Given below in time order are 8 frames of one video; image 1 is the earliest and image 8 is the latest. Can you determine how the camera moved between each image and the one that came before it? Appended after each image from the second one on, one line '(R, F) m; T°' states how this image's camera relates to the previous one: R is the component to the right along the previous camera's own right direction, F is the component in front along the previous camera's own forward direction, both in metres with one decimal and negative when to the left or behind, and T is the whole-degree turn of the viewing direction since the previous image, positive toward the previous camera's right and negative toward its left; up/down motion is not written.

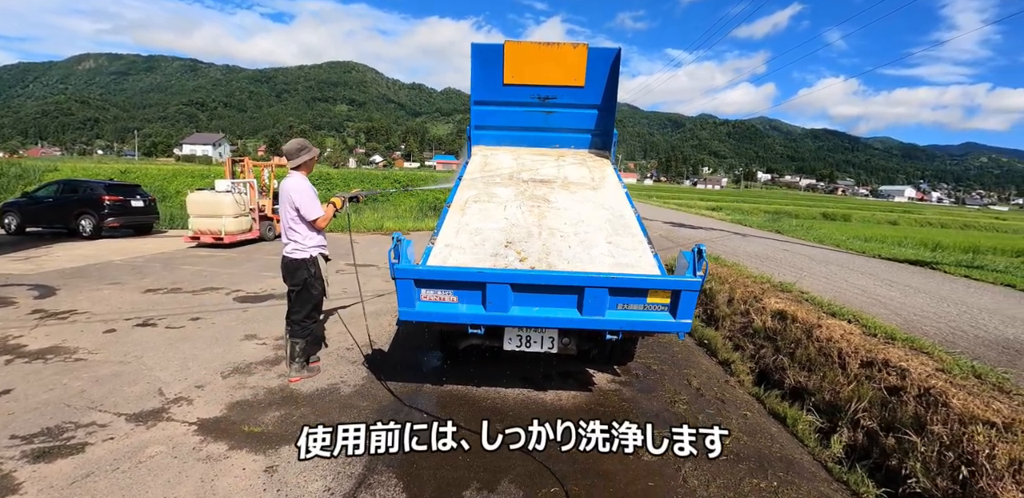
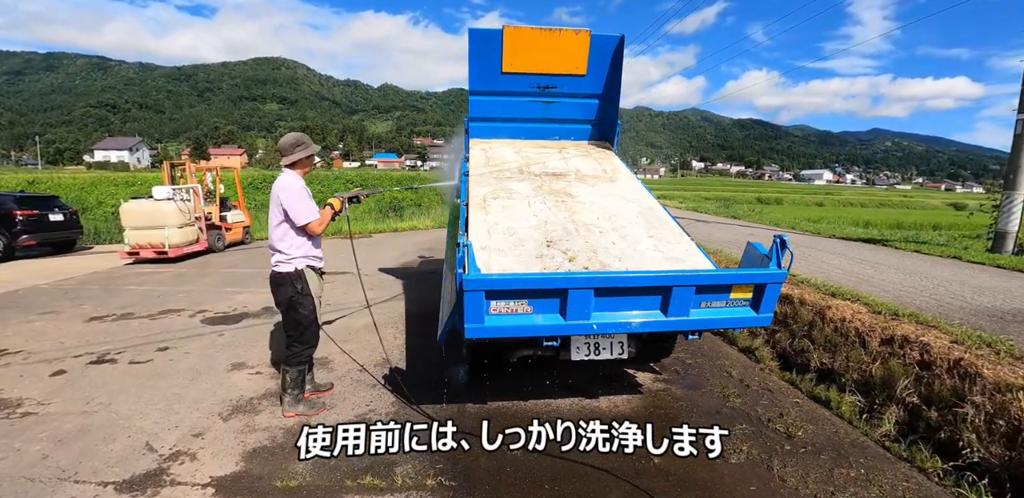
(-0.6, +0.3) m; +6°
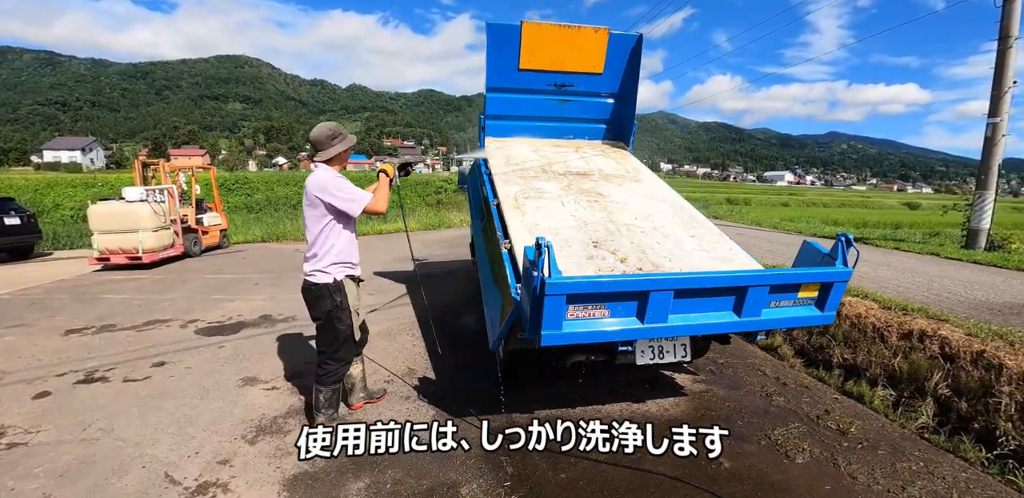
(-0.5, +0.1) m; +3°
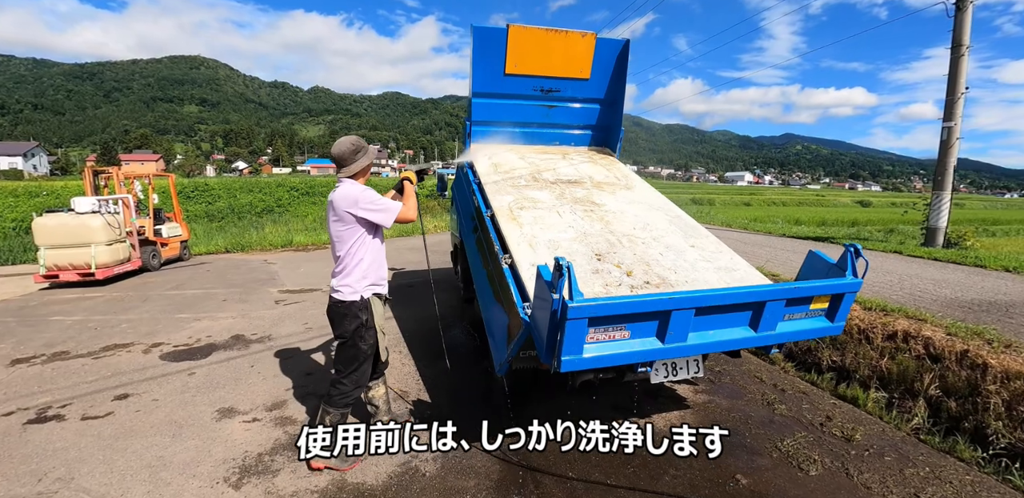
(-0.2, +0.1) m; +4°
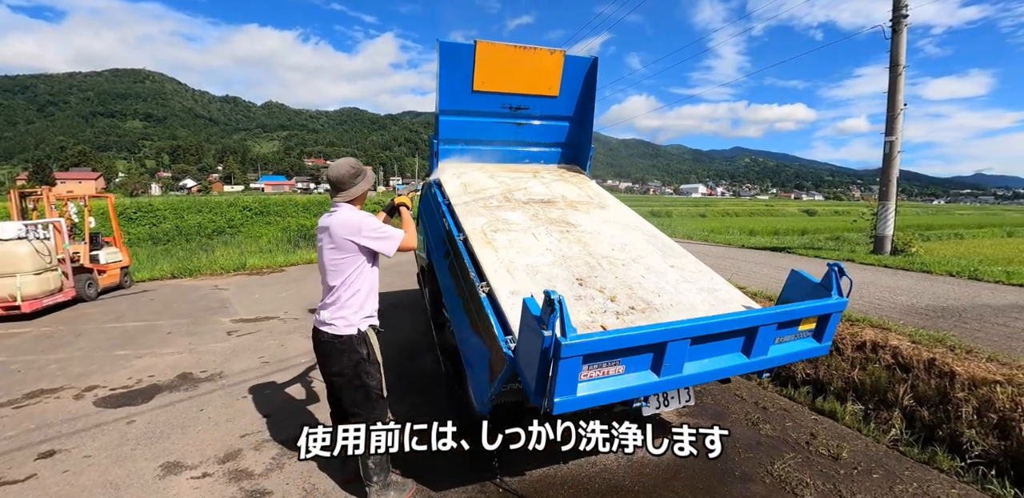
(-0.1, +0.2) m; +5°
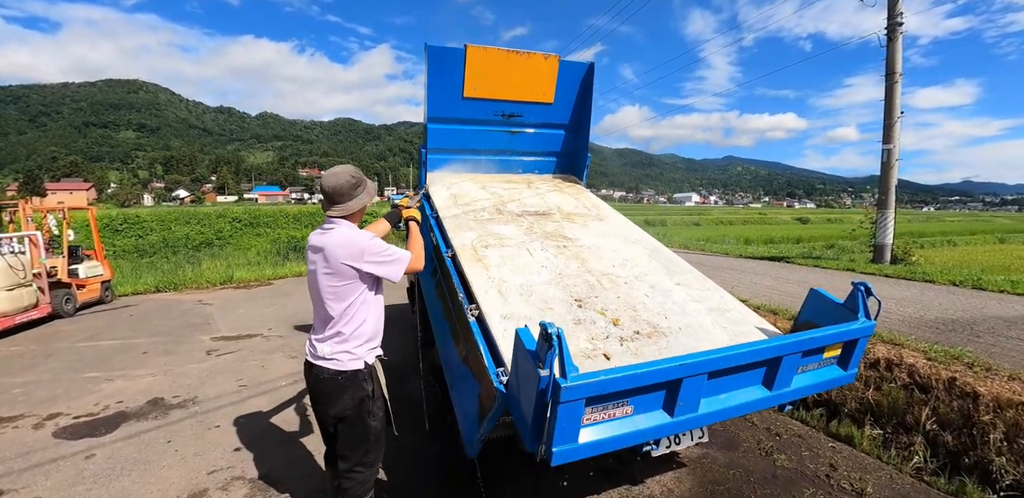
(0.0, +0.2) m; +1°
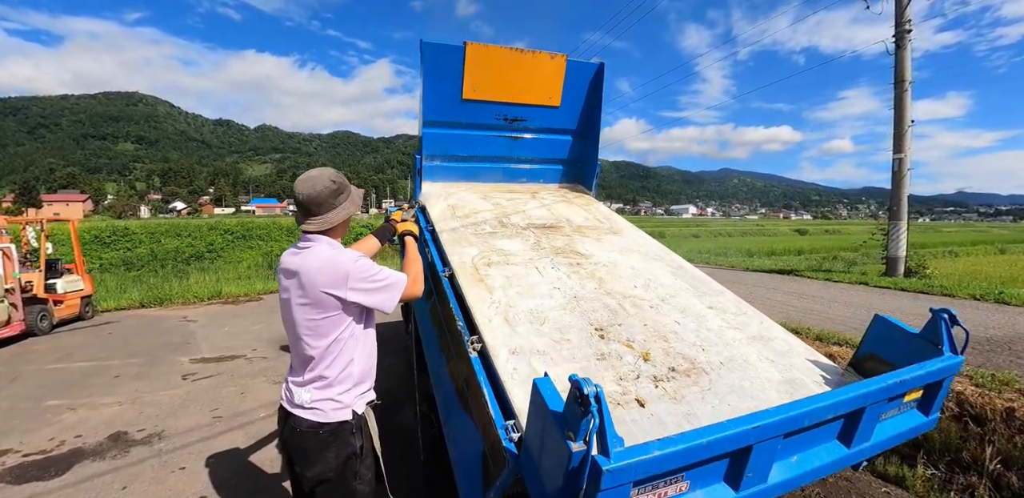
(-0.1, +0.4) m; 0°
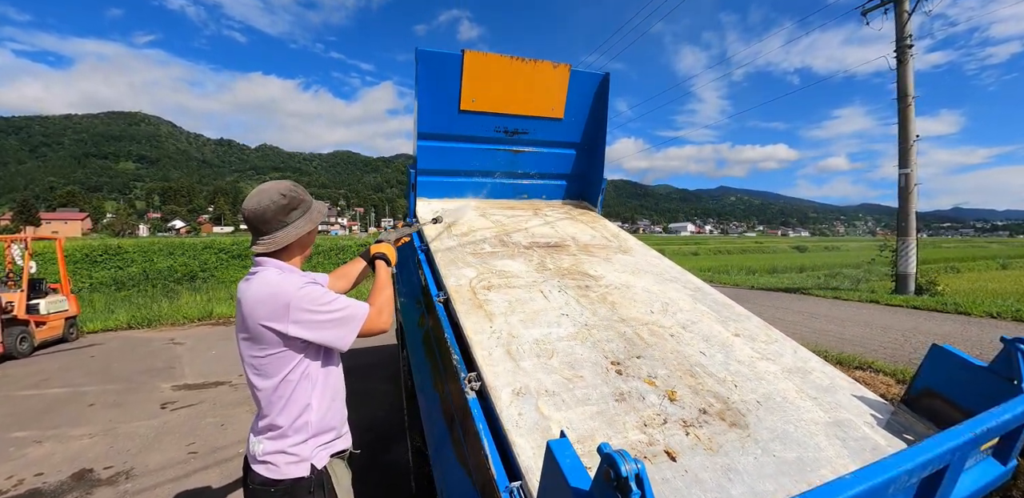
(0.0, +0.2) m; 0°
